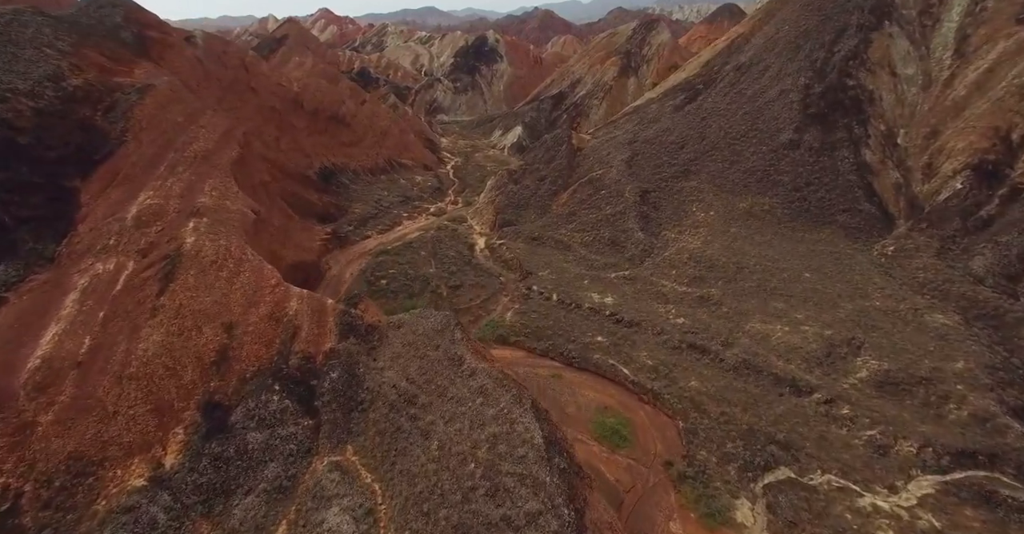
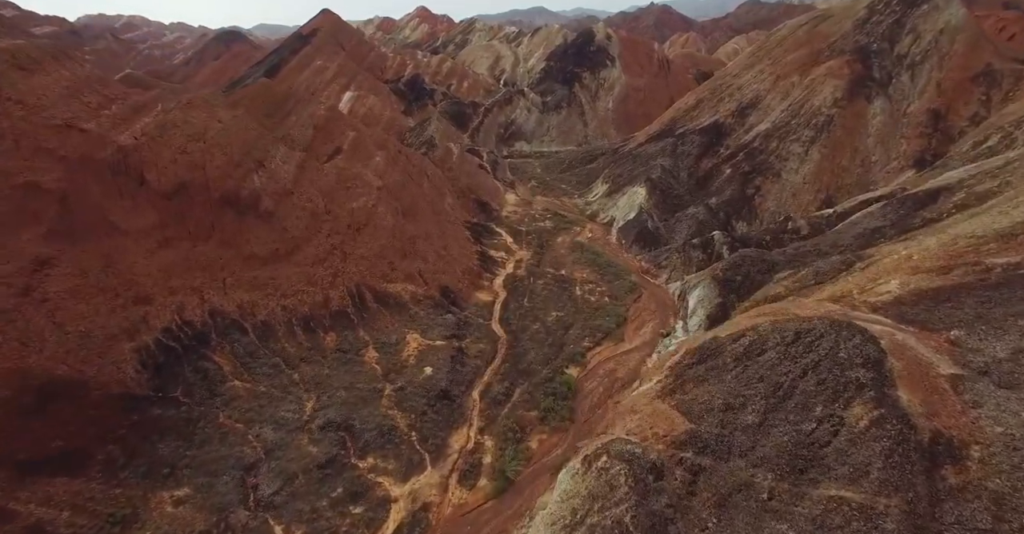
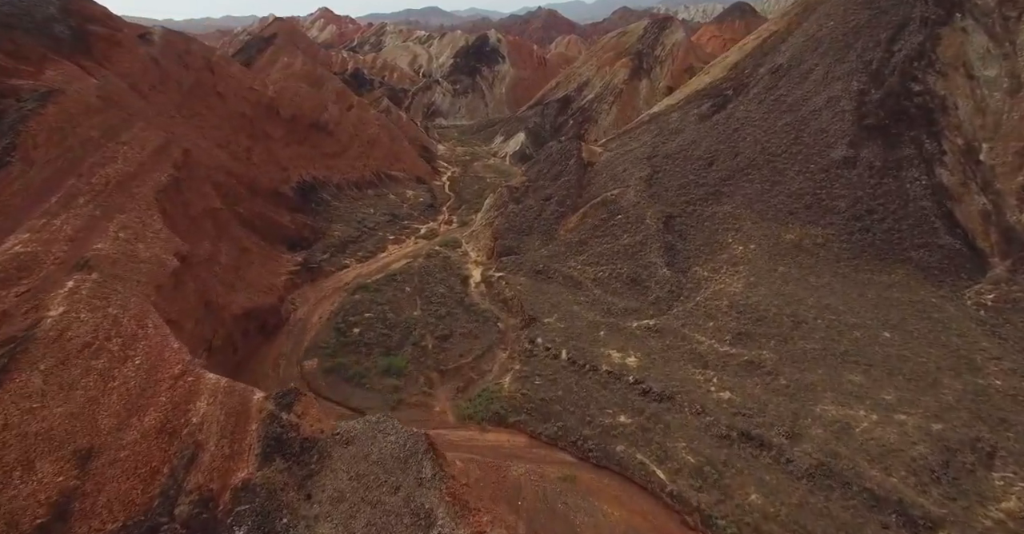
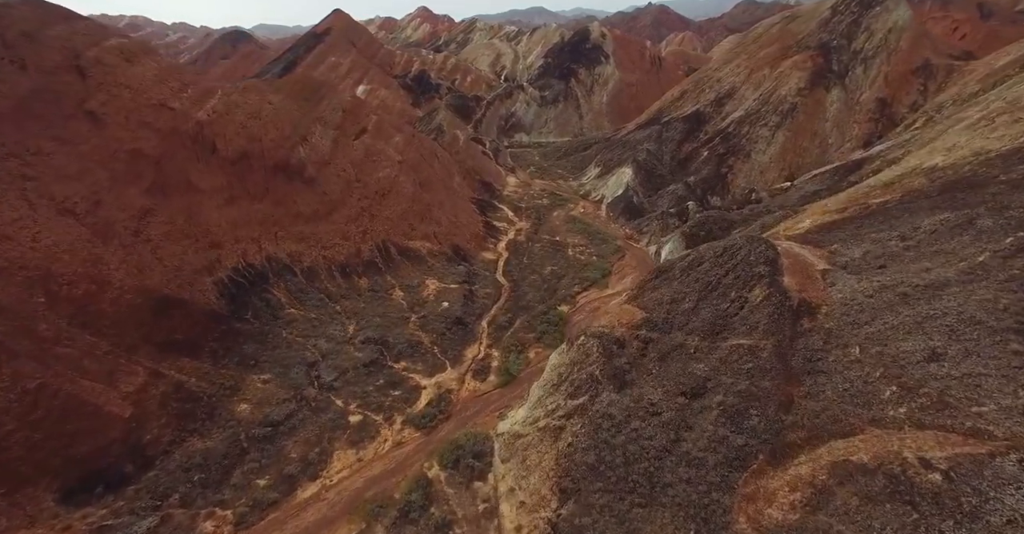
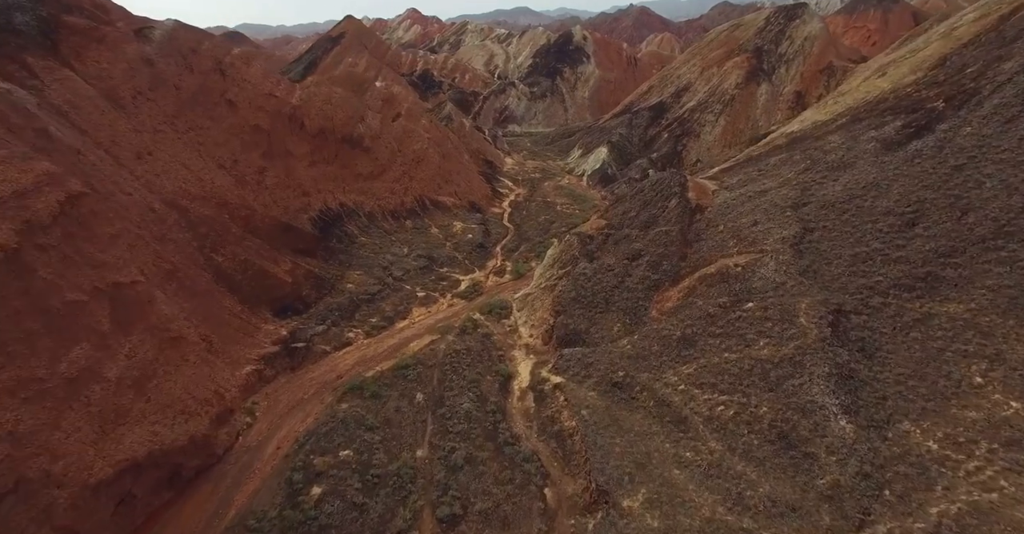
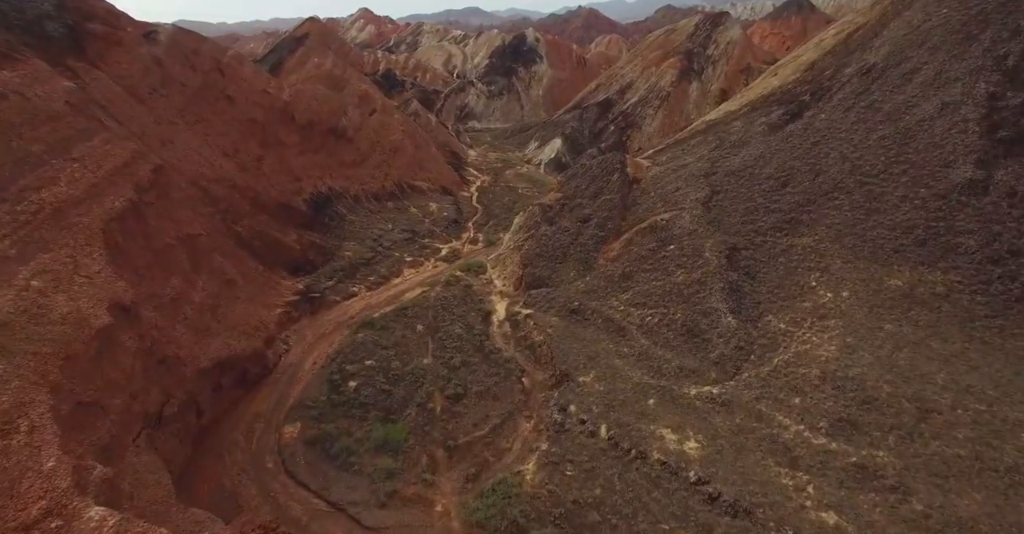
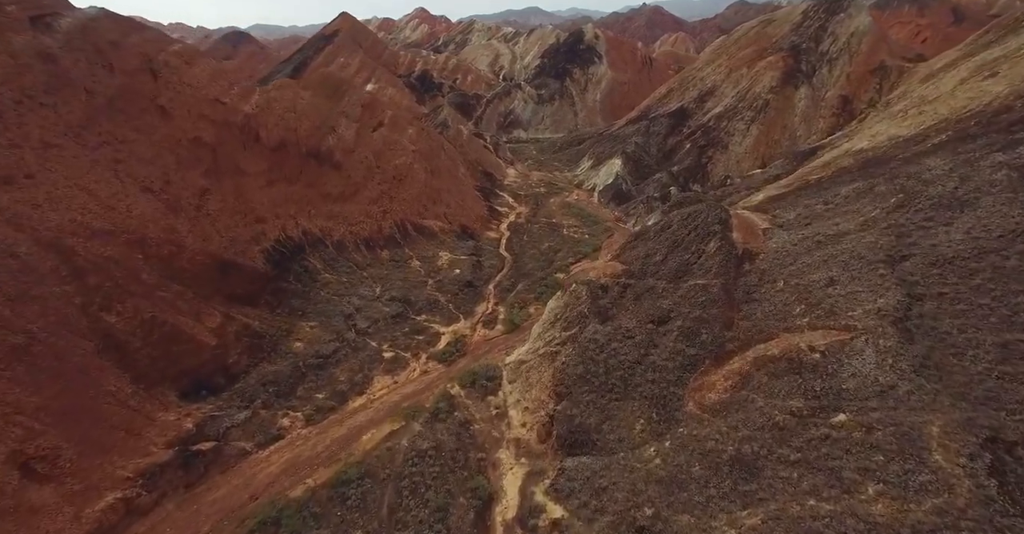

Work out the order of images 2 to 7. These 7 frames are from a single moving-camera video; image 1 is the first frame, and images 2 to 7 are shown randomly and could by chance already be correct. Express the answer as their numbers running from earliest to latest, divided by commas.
3, 6, 5, 7, 4, 2
